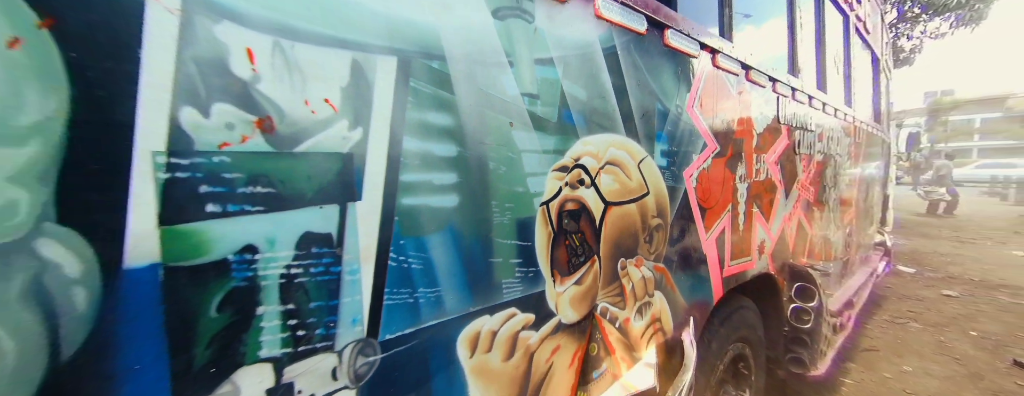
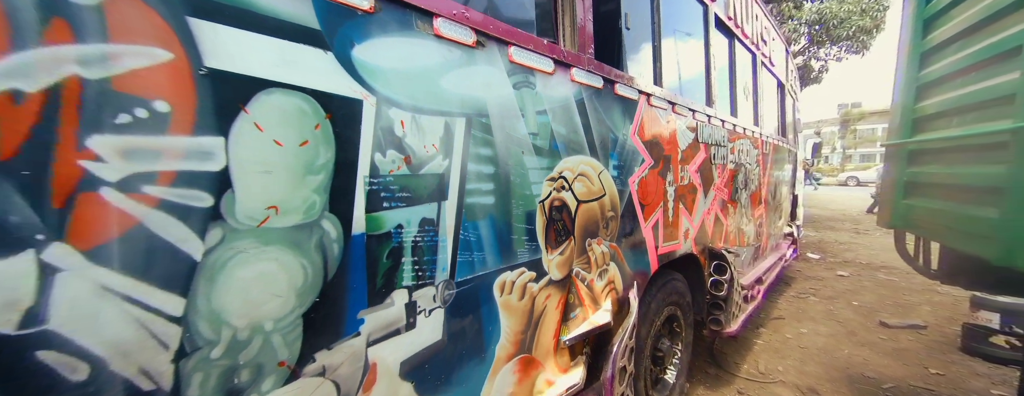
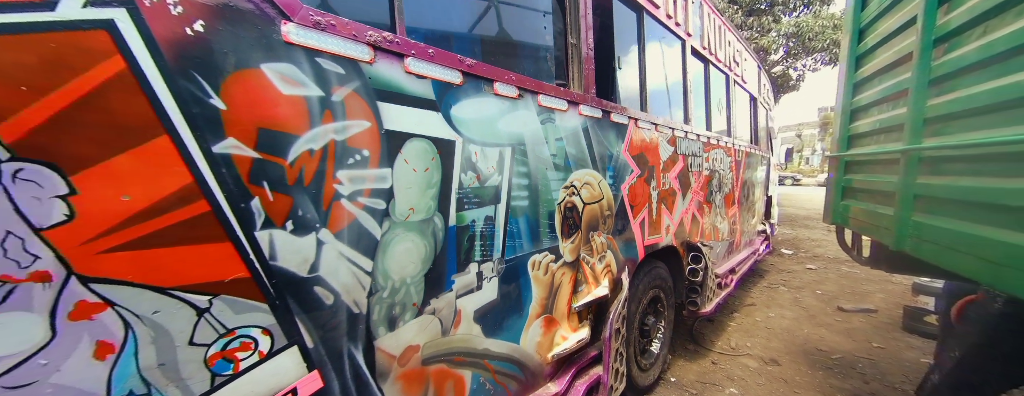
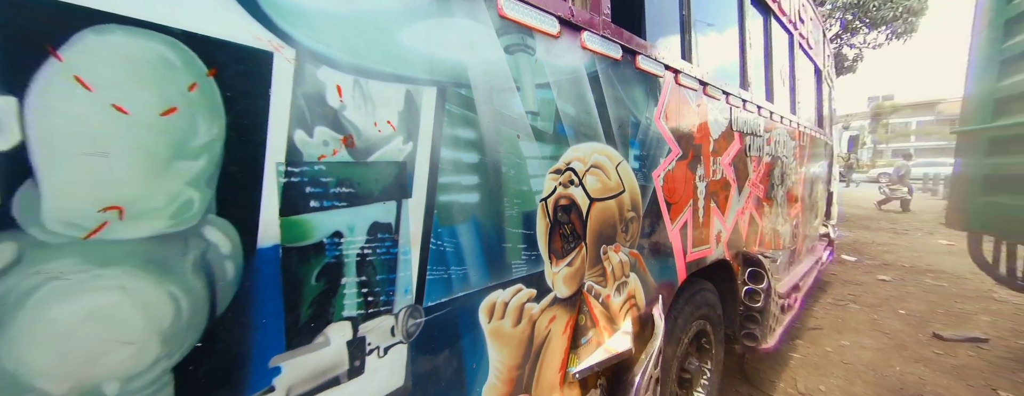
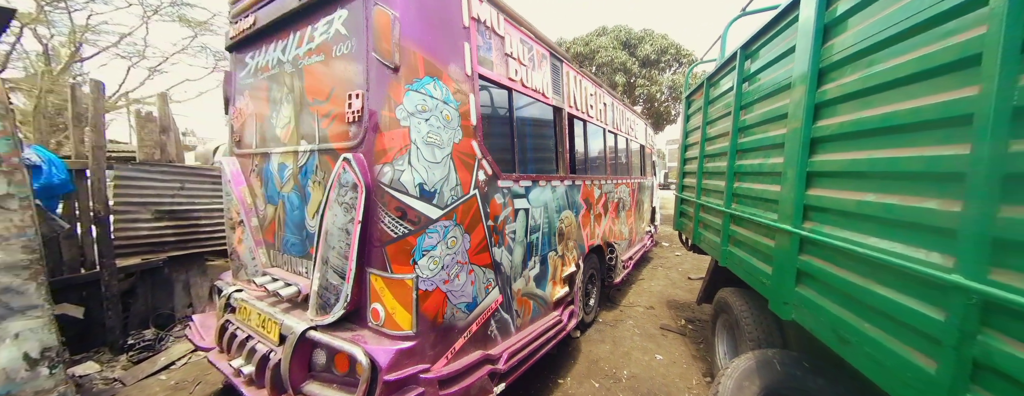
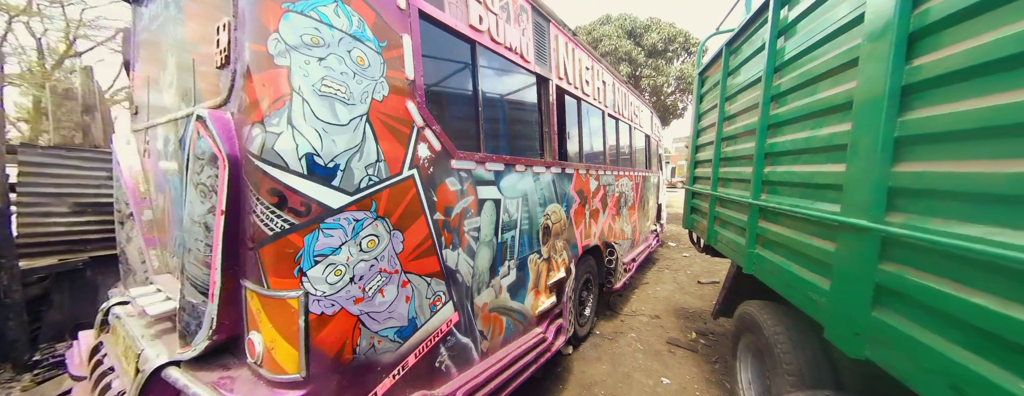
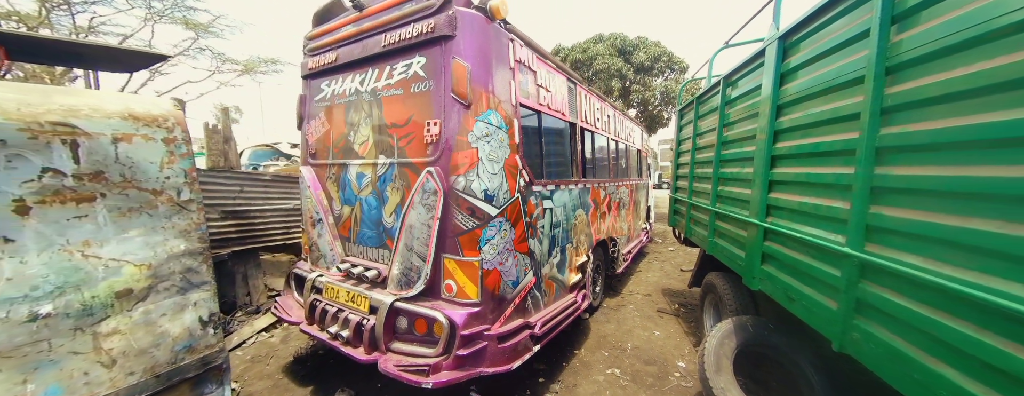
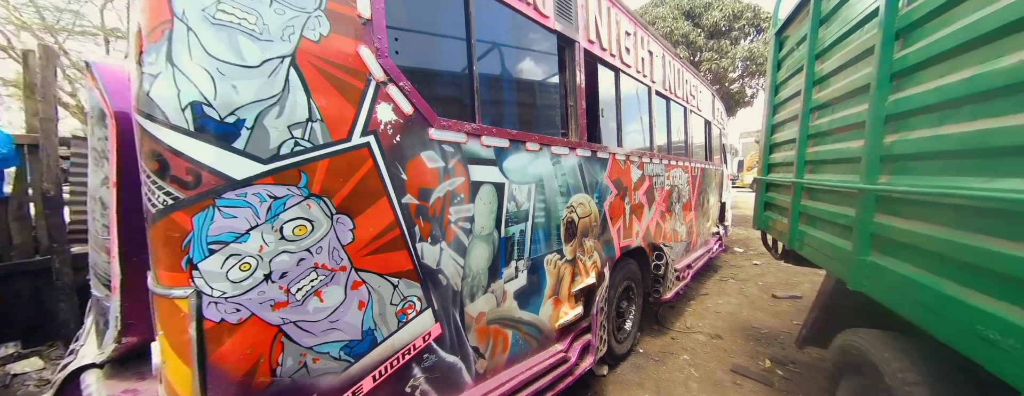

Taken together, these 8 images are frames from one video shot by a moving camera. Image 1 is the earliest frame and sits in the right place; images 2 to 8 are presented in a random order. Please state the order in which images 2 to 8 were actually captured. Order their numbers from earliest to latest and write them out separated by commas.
4, 2, 3, 8, 6, 5, 7
